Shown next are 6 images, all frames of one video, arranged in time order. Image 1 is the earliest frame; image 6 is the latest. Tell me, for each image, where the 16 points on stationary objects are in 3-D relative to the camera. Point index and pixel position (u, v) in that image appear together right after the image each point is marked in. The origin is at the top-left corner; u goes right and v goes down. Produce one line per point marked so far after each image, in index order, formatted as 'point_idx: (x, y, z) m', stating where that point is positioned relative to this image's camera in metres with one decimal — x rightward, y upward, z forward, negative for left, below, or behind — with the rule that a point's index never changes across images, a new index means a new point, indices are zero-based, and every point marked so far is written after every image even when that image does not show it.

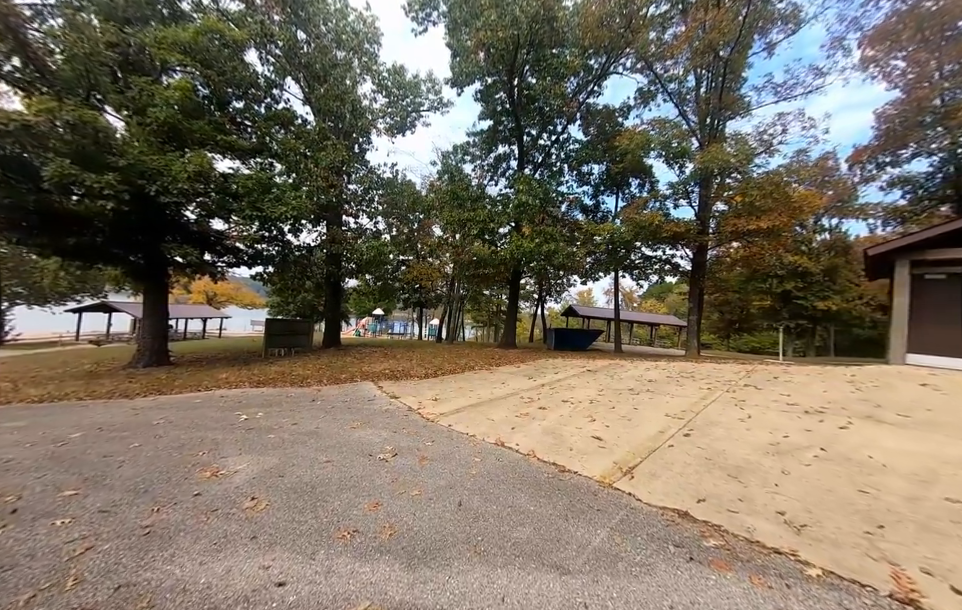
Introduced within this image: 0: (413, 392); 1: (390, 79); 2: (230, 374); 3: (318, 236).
0: (-1.4, -1.9, +6.7) m
1: (-4.3, +10.4, +14.8) m
2: (-6.3, -1.7, +7.8) m
3: (-6.5, +2.6, +12.4) m
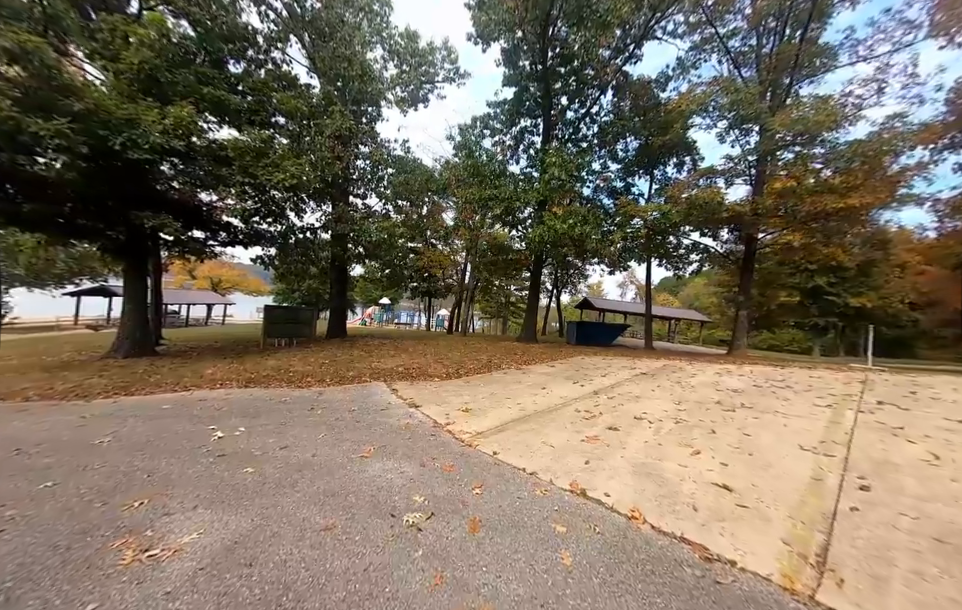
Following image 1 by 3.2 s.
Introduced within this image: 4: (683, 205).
0: (-0.7, -1.6, +5.3) m
1: (-3.2, +11.0, +13.2) m
2: (-5.6, -1.4, +6.6) m
3: (-5.6, +3.1, +11.1) m
4: (+8.1, +3.9, +12.3) m
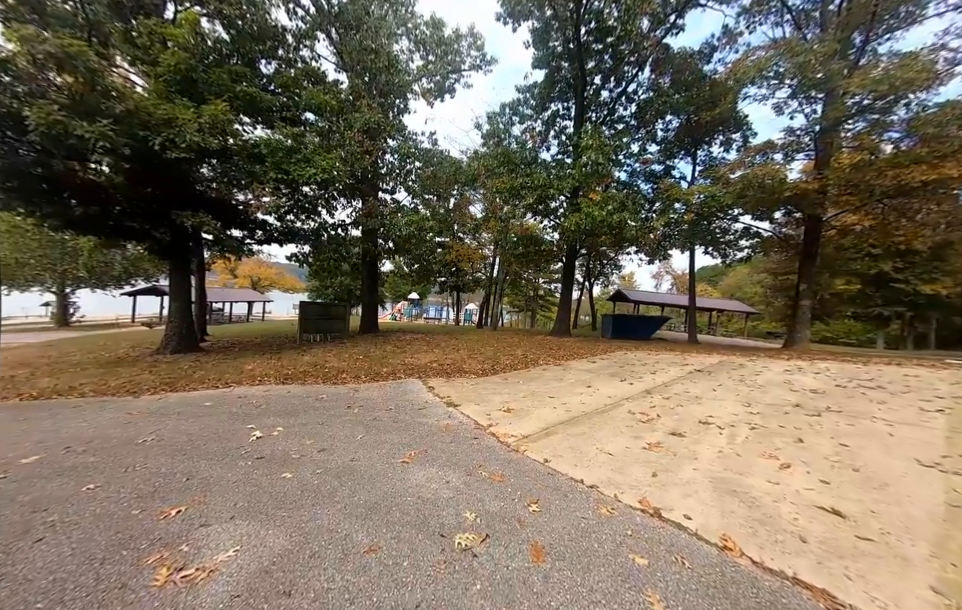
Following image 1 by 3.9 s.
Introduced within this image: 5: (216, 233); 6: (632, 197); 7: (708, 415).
0: (-0.1, -1.5, +5.0) m
1: (-2.1, +11.2, +12.9) m
2: (-4.8, -1.3, +6.7) m
3: (-4.5, +3.3, +11.1) m
4: (+9.2, +4.3, +11.2) m
5: (-6.6, +1.8, +7.8) m
6: (+5.8, +4.2, +12.1) m
7: (+3.2, -1.5, +4.4) m
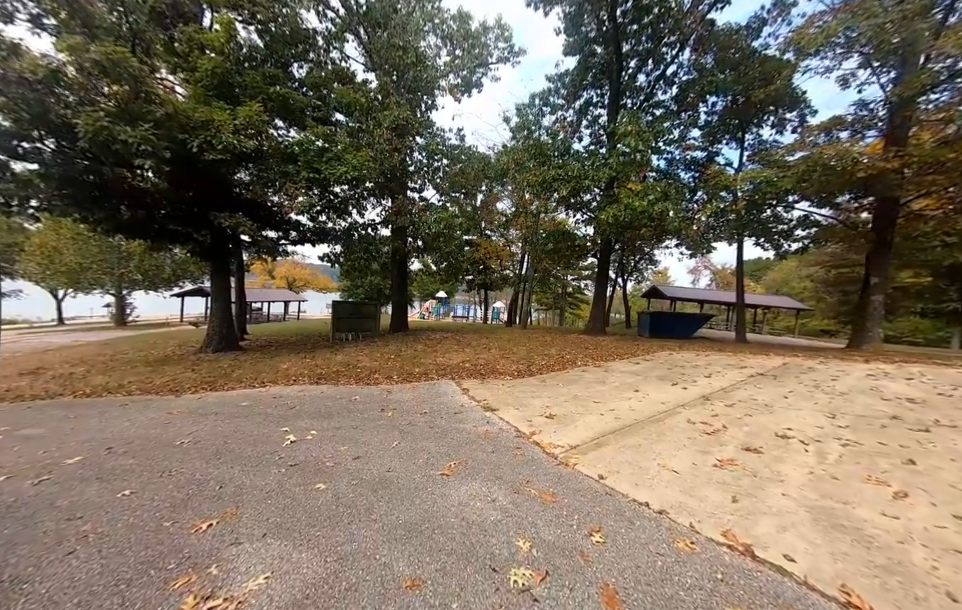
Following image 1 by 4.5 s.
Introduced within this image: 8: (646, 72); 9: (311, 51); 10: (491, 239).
0: (+0.5, -1.4, +4.7) m
1: (-1.0, +11.3, +12.6) m
2: (-4.1, -1.3, +6.7) m
3: (-3.5, +3.3, +11.0) m
4: (+10.2, +4.4, +10.1) m
5: (-5.8, +1.8, +7.9) m
6: (+6.9, +4.3, +11.3) m
7: (+3.7, -1.5, +3.9) m
8: (+6.9, +9.8, +13.2) m
9: (-5.3, +7.9, +9.7) m
10: (+0.6, +3.9, +18.3) m
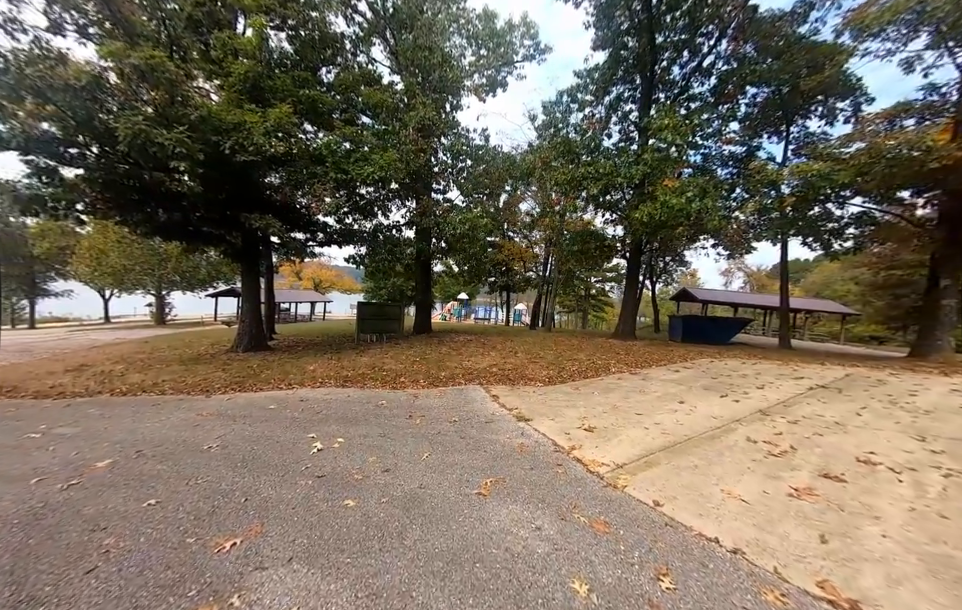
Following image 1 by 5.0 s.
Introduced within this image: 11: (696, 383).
0: (+1.0, -1.5, +4.4) m
1: (0.0, +11.2, +12.5) m
2: (-3.5, -1.3, +6.7) m
3: (-2.6, +3.3, +11.0) m
4: (+10.9, +4.3, +9.2) m
5: (-5.1, +1.8, +8.0) m
6: (+7.8, +4.2, +10.6) m
7: (+4.1, -1.5, +3.4) m
8: (+7.9, +9.6, +12.5) m
9: (-4.5, +7.9, +9.8) m
10: (+1.9, +3.7, +18.0) m
11: (+3.8, -1.4, +5.7) m
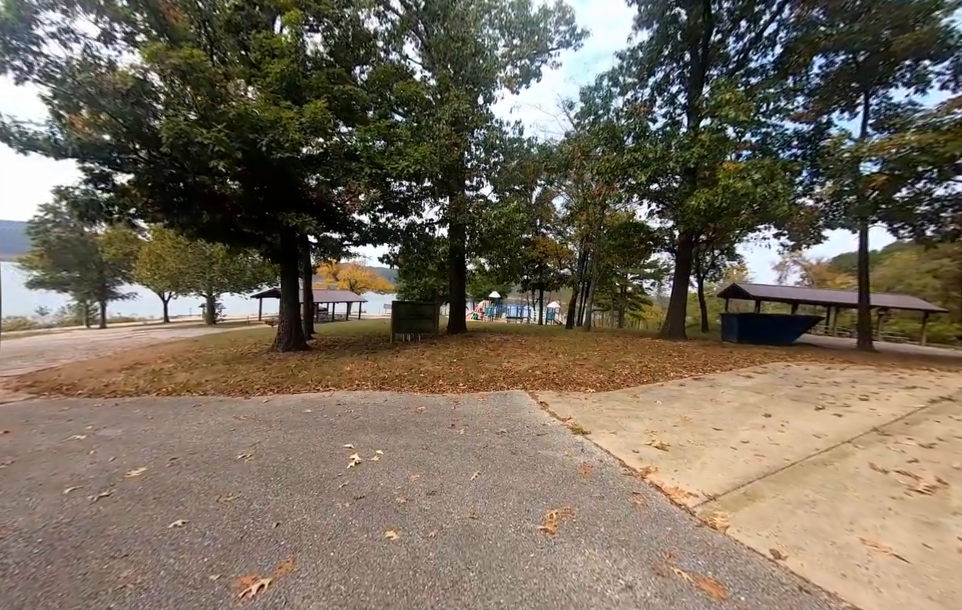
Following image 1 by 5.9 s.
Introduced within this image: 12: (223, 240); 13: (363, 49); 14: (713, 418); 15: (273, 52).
0: (+1.6, -1.4, +3.9) m
1: (+1.2, +11.2, +11.9) m
2: (-2.7, -1.3, +6.6) m
3: (-1.4, +3.3, +10.7) m
4: (+11.9, +4.4, +7.7) m
5: (-4.2, +1.8, +8.0) m
6: (+8.9, +4.3, +9.4) m
7: (+4.6, -1.5, +2.5) m
8: (+9.2, +9.7, +11.3) m
9: (-3.4, +7.9, +9.7) m
10: (+3.7, +3.8, +17.3) m
11: (+4.6, -1.3, +4.8) m
12: (-6.7, +1.7, +8.2) m
13: (-3.5, +7.7, +9.3) m
14: (+2.9, -1.4, +4.0) m
15: (-4.9, +5.9, +7.4) m
